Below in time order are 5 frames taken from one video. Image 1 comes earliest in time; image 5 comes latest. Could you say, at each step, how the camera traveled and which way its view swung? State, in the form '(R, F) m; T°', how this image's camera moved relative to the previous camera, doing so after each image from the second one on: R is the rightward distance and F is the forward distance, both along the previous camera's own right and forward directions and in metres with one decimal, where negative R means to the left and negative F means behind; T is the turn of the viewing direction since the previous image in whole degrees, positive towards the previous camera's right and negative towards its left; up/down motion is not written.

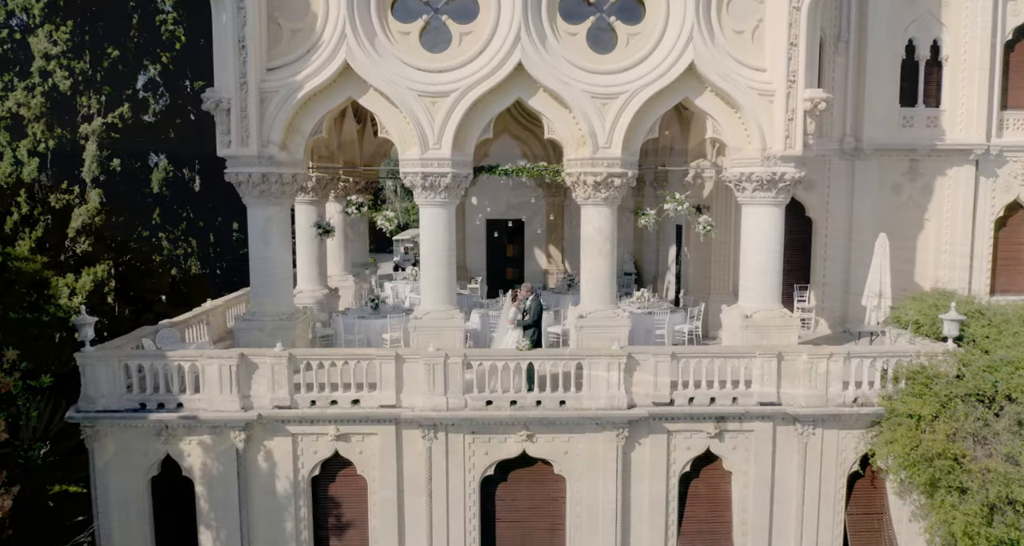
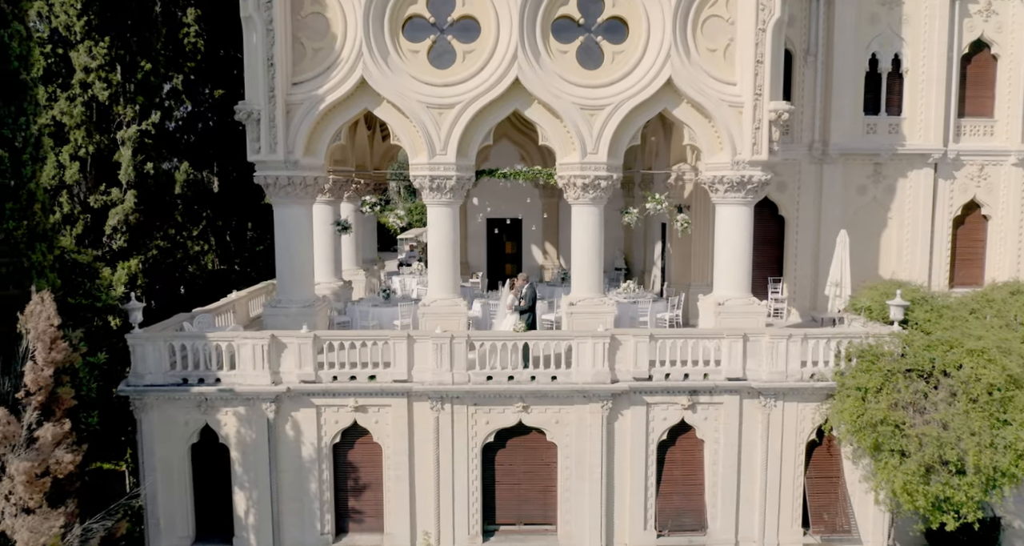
(0.0, -1.5) m; 0°
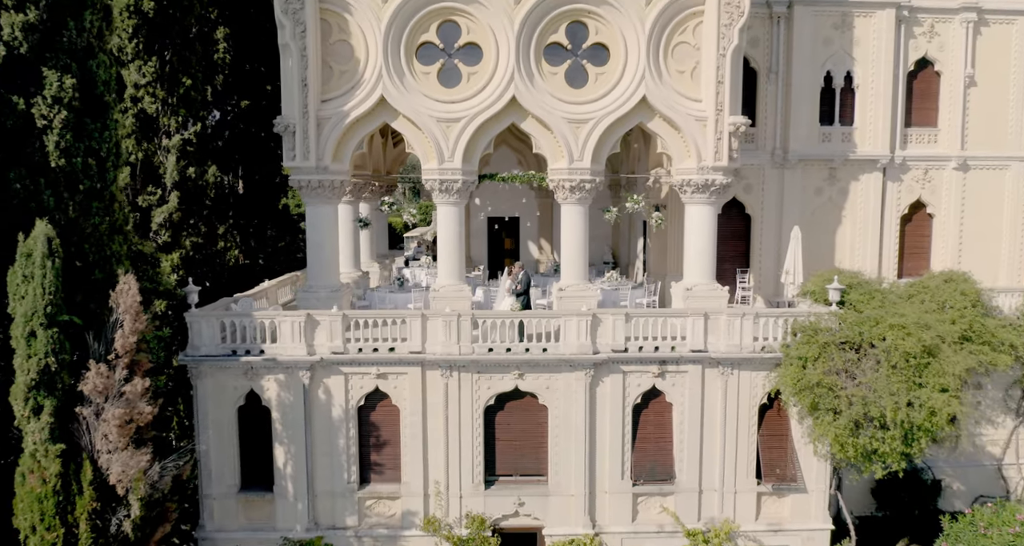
(+0.1, -2.4) m; 0°
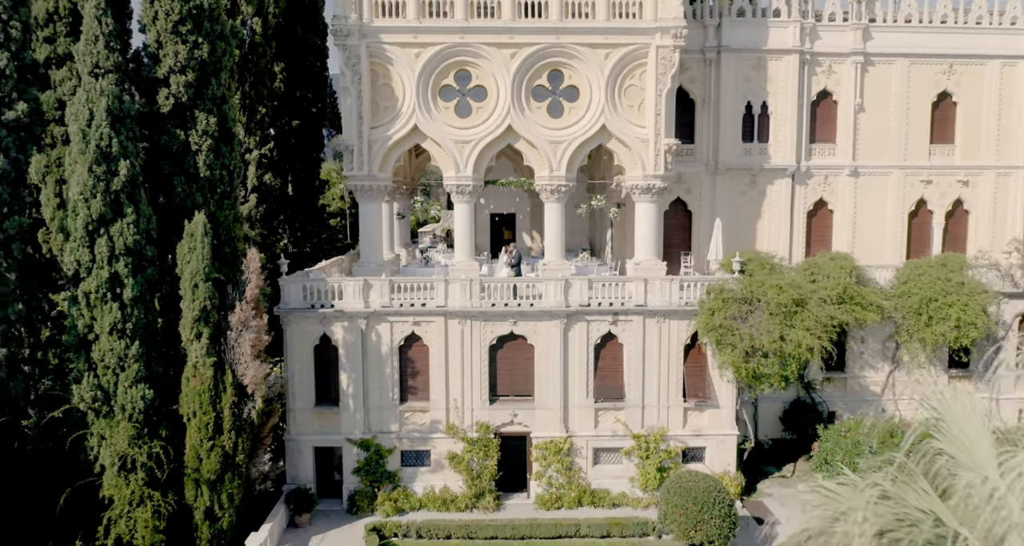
(+0.1, -6.4) m; 0°
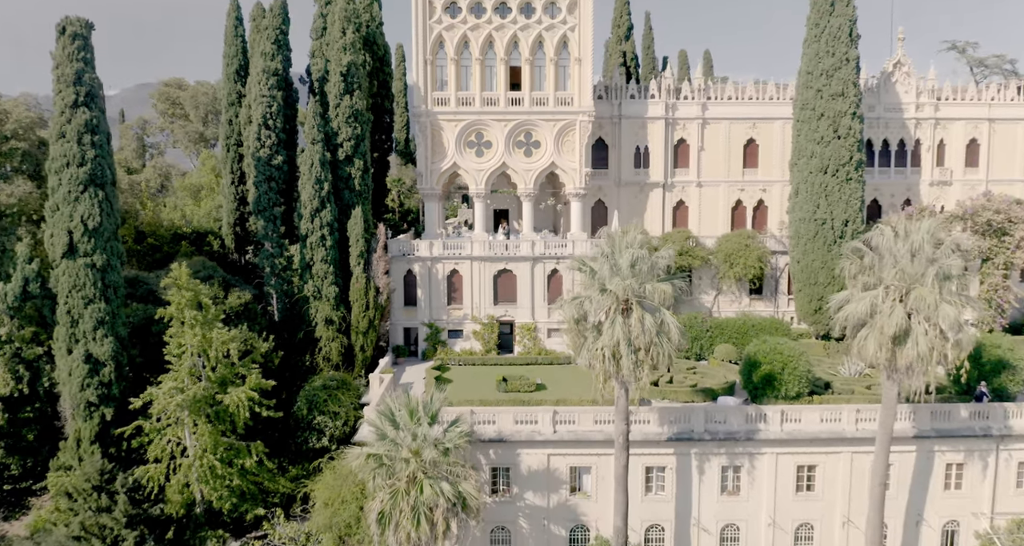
(+0.4, -21.1) m; 0°
